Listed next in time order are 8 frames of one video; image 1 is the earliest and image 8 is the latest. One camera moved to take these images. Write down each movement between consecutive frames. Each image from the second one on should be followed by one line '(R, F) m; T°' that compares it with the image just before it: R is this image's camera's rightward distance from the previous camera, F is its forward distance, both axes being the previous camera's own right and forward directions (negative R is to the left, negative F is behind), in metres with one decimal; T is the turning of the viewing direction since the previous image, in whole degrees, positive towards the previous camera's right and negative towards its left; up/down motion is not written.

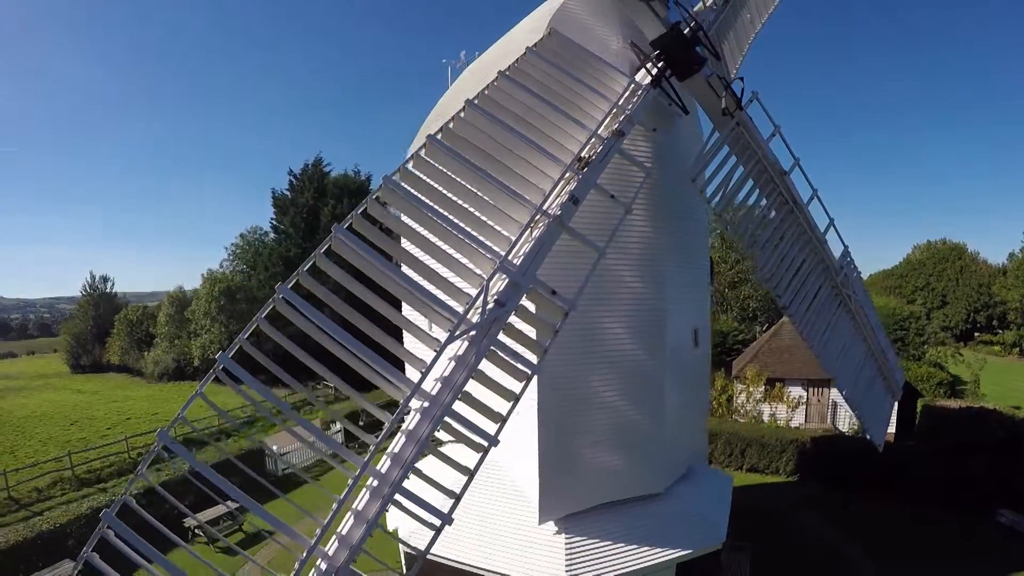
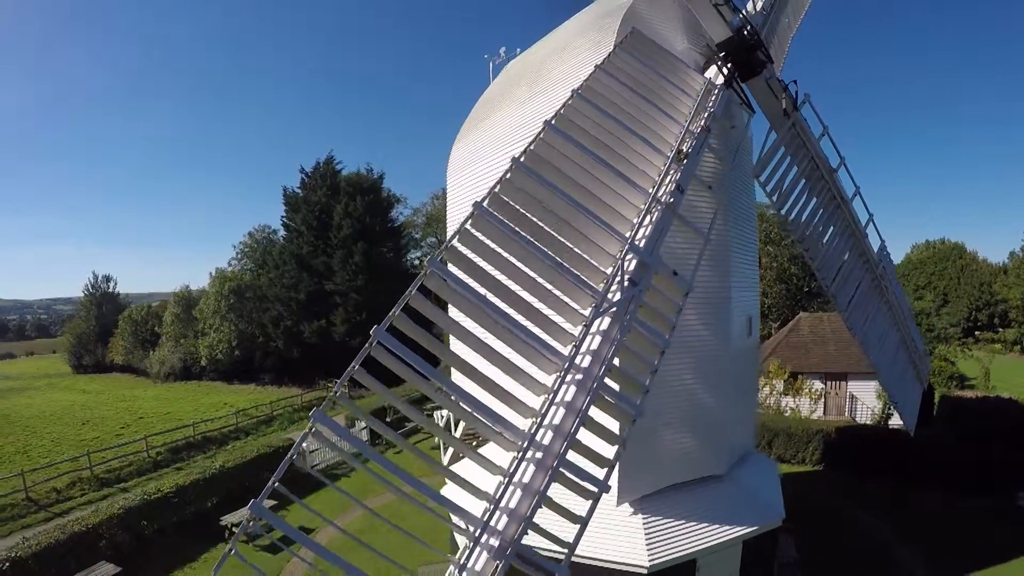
(-1.5, -0.4) m; +1°
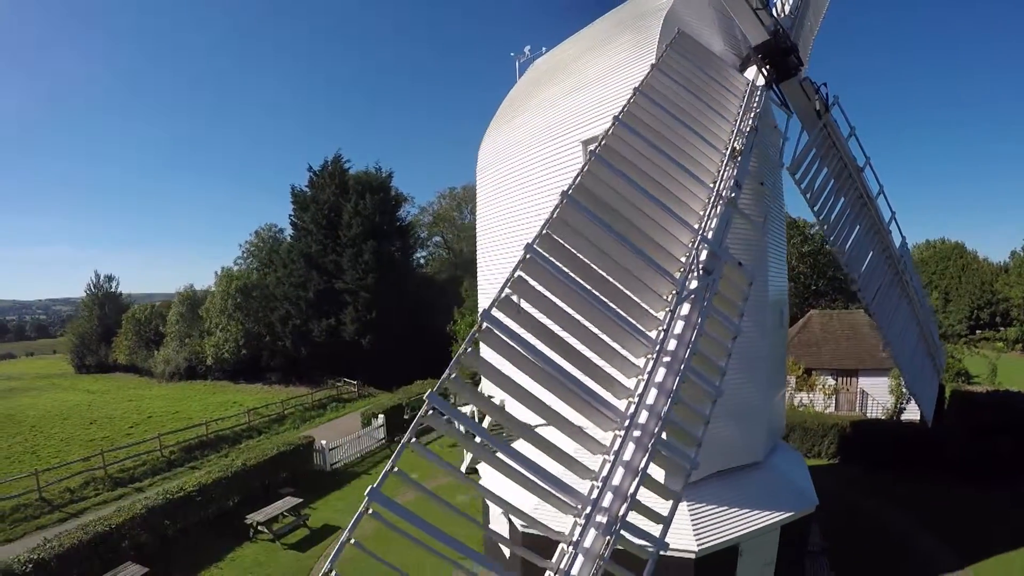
(-1.0, -0.3) m; +1°
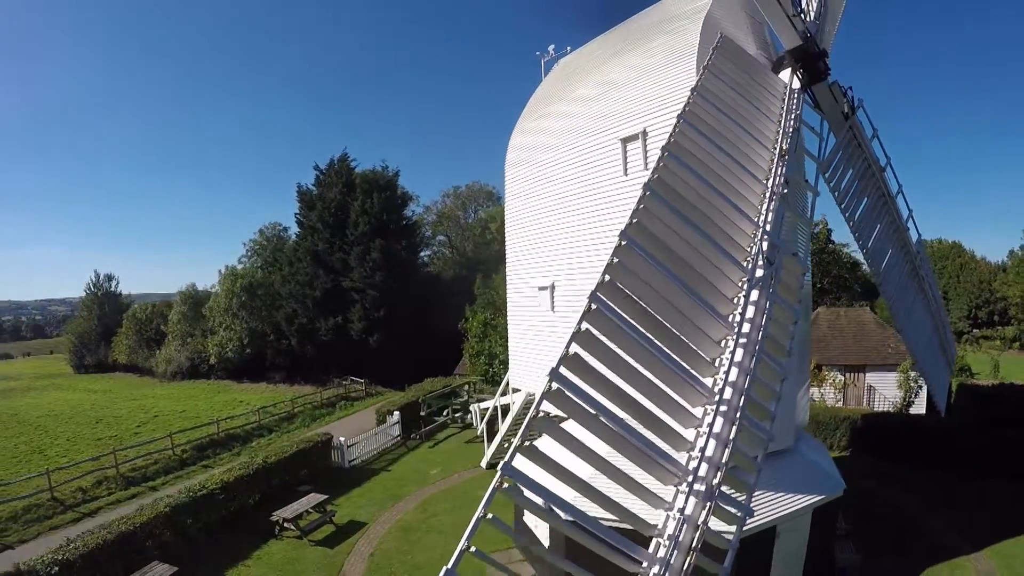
(-1.0, -0.3) m; +1°
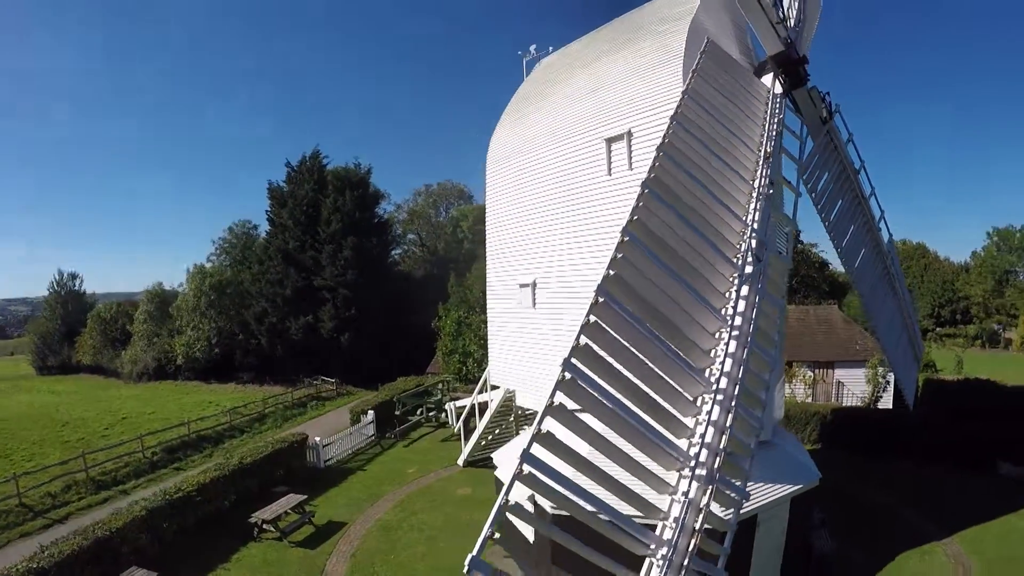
(-0.2, 0.0) m; +3°
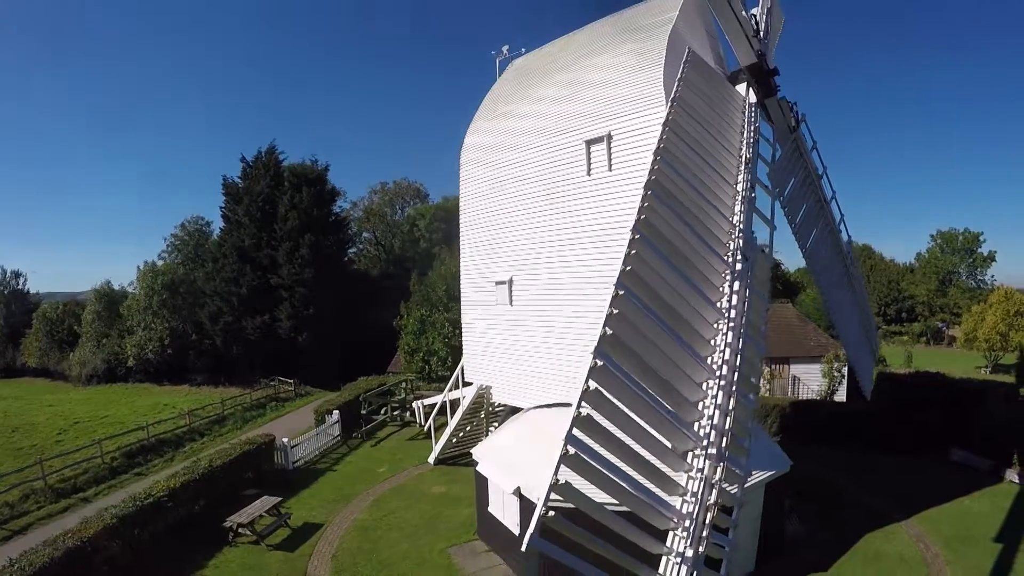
(-0.5, -0.2) m; +4°
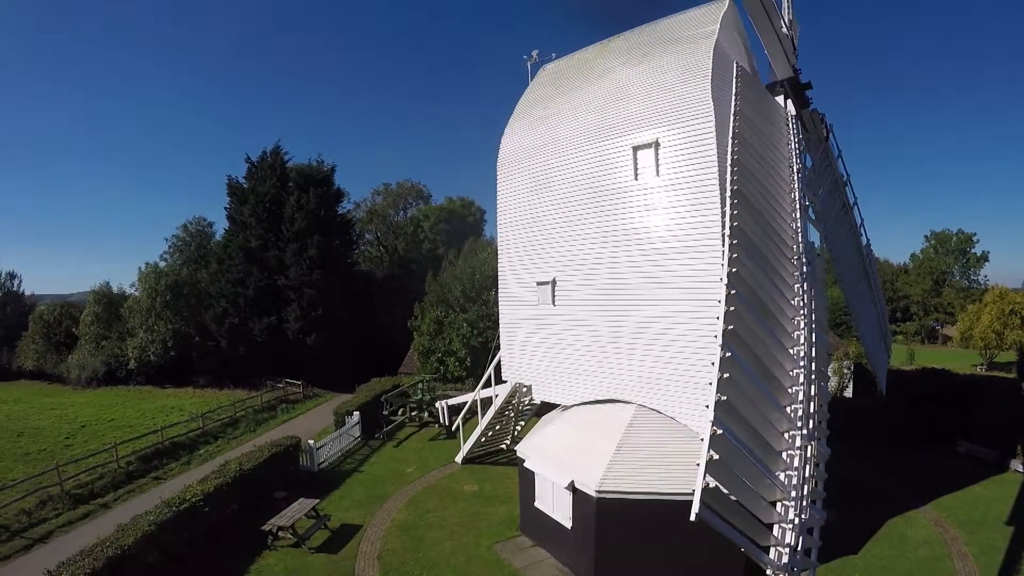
(-1.5, -0.4) m; +2°
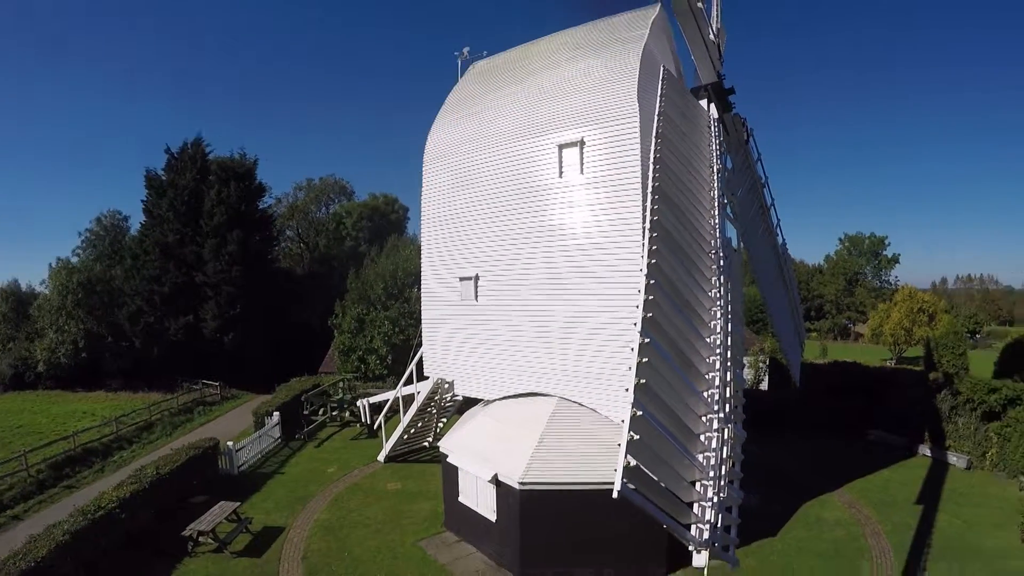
(+0.5, 0.0) m; +5°
